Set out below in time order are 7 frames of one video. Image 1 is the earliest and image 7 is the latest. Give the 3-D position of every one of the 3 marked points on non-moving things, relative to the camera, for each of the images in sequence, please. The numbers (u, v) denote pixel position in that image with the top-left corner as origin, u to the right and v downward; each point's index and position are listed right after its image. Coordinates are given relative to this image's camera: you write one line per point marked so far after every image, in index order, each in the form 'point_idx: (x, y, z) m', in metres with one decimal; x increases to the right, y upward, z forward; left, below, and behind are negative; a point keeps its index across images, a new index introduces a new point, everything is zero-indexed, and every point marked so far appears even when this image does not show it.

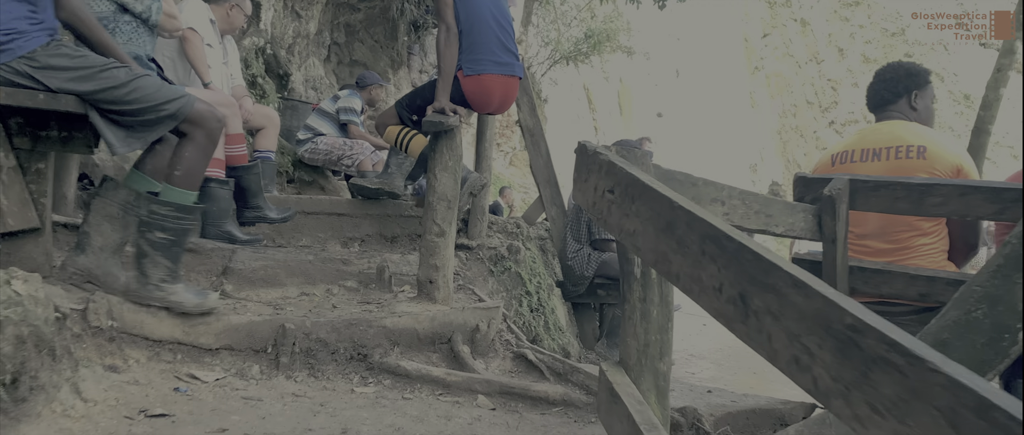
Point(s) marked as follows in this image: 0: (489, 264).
0: (-0.1, -0.2, +4.3) m
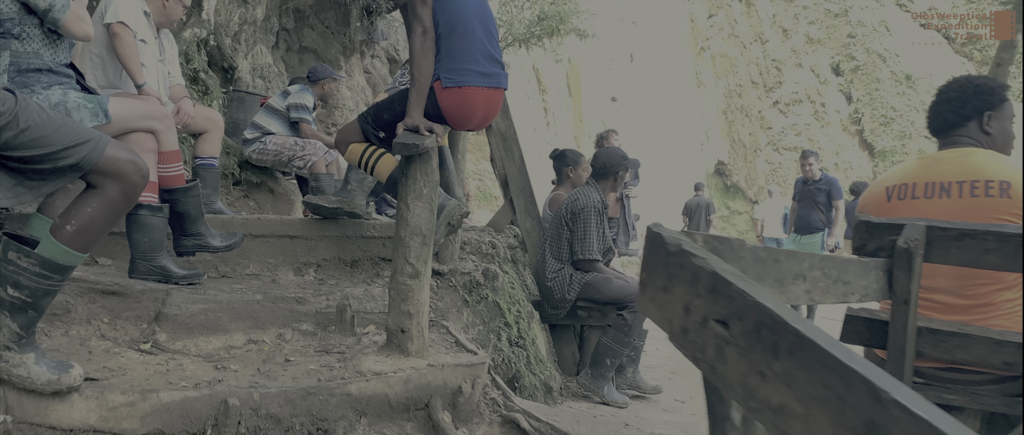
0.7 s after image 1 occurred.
0: (-0.2, -0.4, +3.8) m
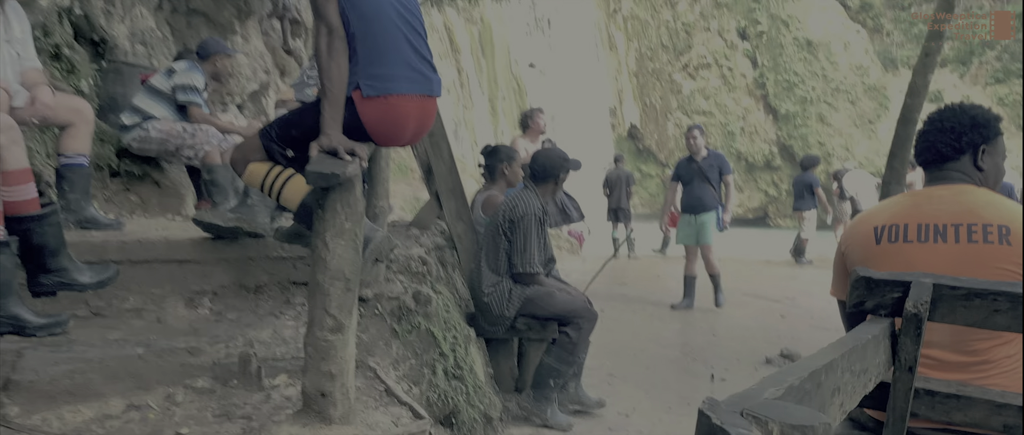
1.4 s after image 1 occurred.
0: (-0.5, -0.4, +3.3) m
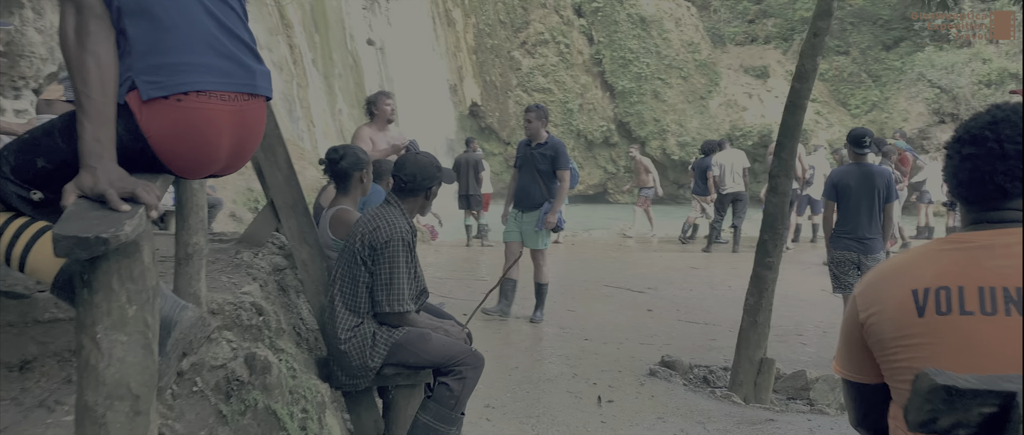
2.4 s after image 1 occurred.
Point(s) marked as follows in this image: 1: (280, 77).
0: (-0.9, -0.6, +2.4) m
1: (-3.8, +2.4, +13.2) m
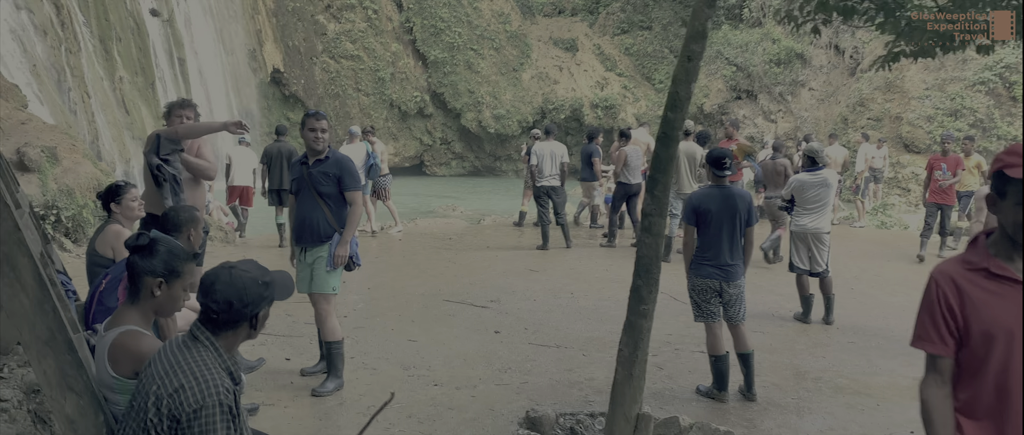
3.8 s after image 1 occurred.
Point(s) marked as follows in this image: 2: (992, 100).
0: (-1.1, -1.0, +1.4) m
1: (-6.5, +2.3, +11.1) m
2: (+10.8, +2.7, +18.0) m
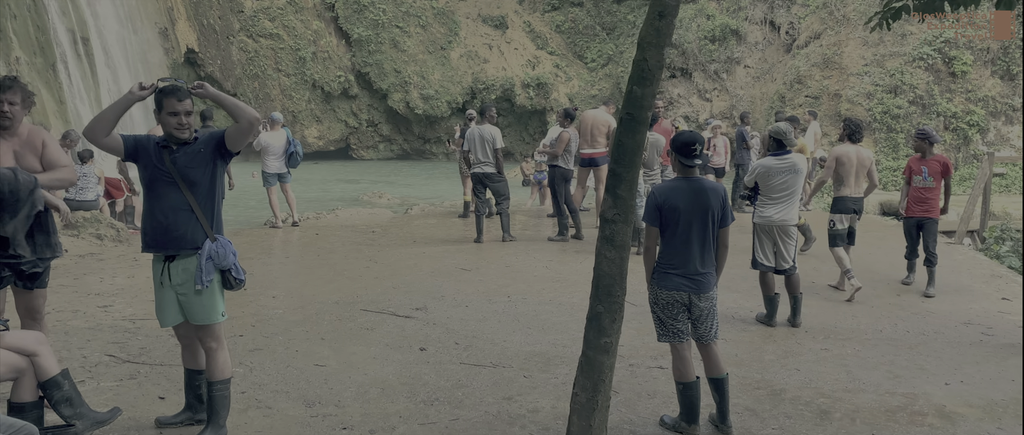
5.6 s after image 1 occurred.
0: (-1.2, -1.1, +0.3) m
1: (-7.4, +2.3, +9.4) m
2: (+9.3, +3.1, +17.8) m
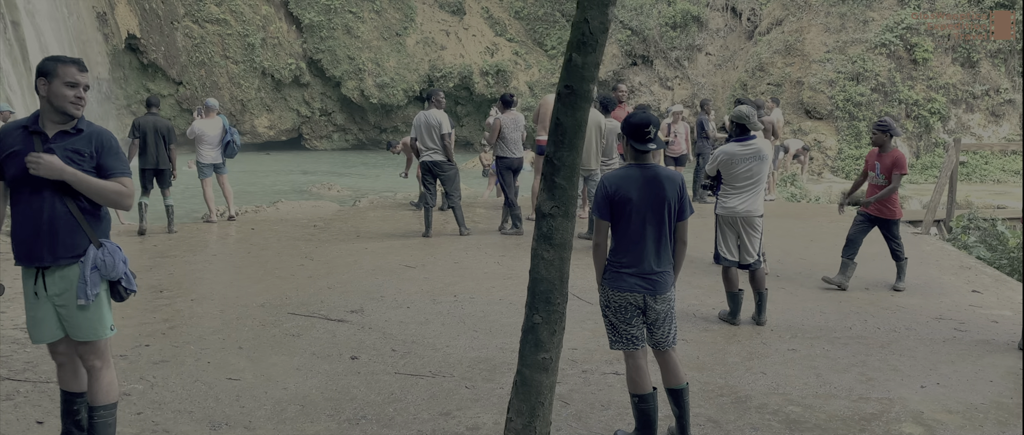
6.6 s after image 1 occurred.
0: (-1.3, -1.1, -0.2) m
1: (-8.0, +2.3, +8.6) m
2: (+8.3, +3.4, +17.6) m
